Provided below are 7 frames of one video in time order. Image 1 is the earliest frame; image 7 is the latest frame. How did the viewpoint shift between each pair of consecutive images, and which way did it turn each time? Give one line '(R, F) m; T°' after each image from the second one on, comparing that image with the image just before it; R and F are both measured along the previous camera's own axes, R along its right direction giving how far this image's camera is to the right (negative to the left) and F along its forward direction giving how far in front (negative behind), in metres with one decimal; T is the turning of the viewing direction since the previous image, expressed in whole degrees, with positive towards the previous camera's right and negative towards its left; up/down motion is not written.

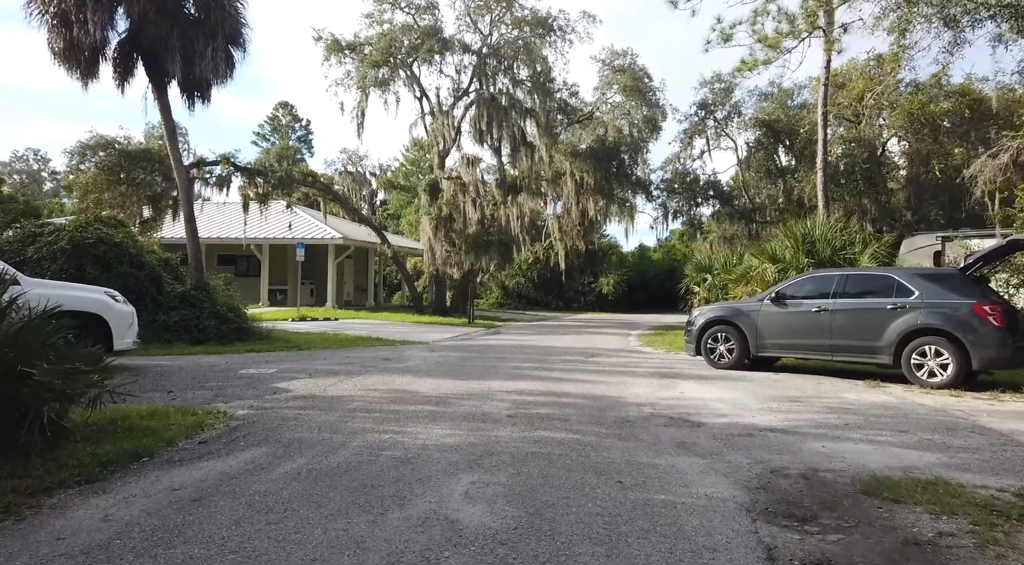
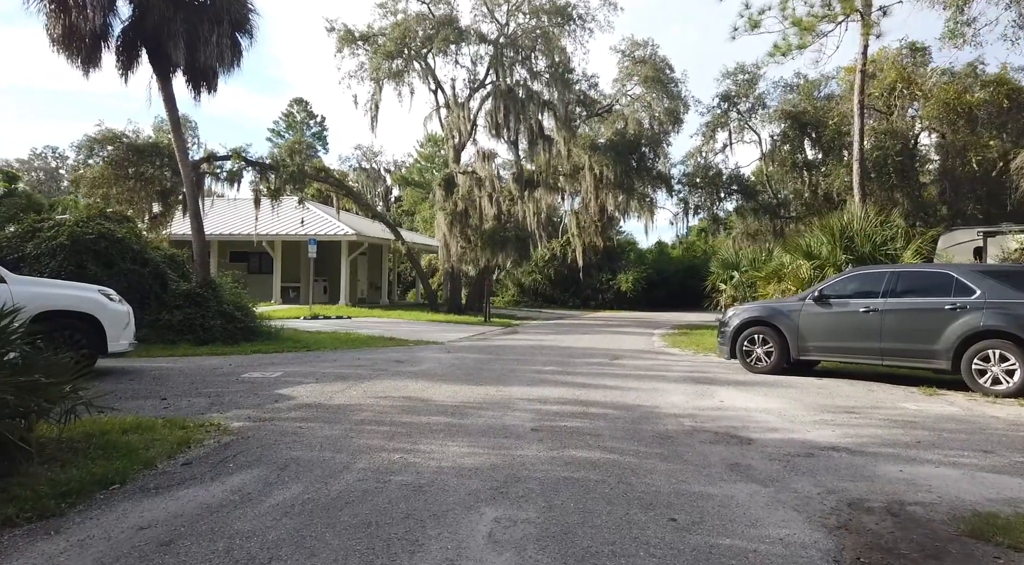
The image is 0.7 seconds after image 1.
(-0.1, +0.8) m; -1°
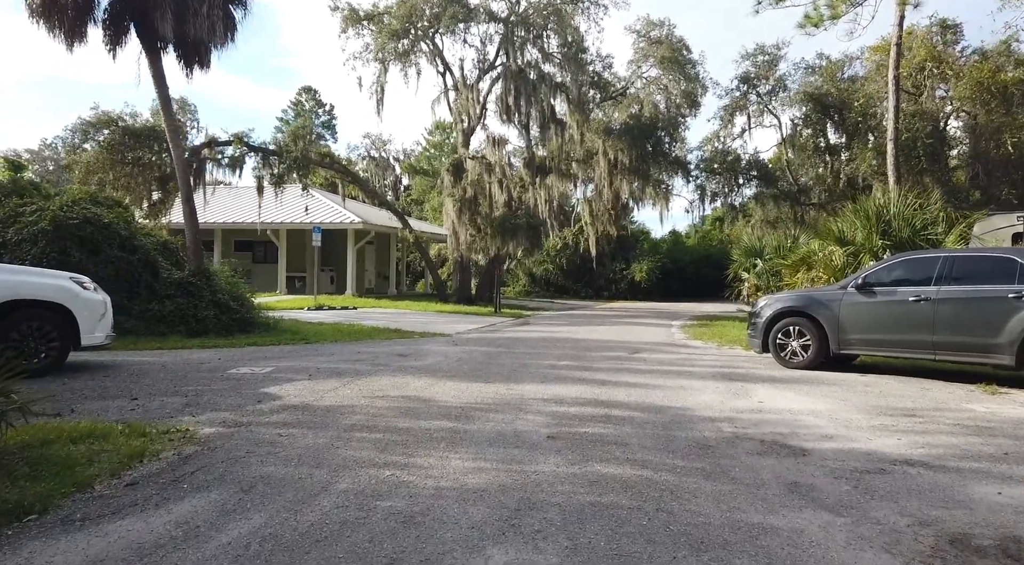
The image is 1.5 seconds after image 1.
(0.0, +1.0) m; -1°
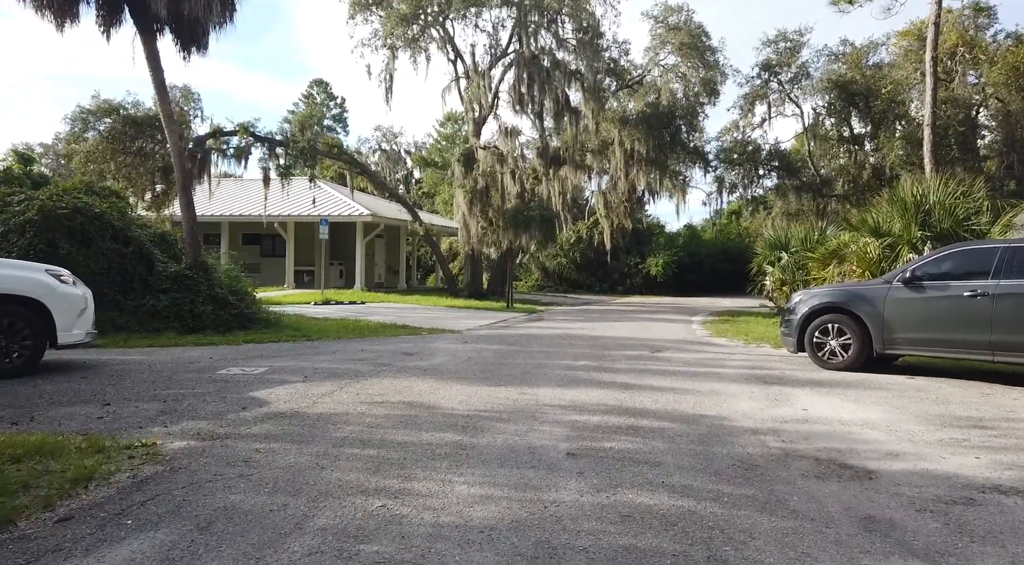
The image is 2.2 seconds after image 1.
(0.0, +0.8) m; -1°
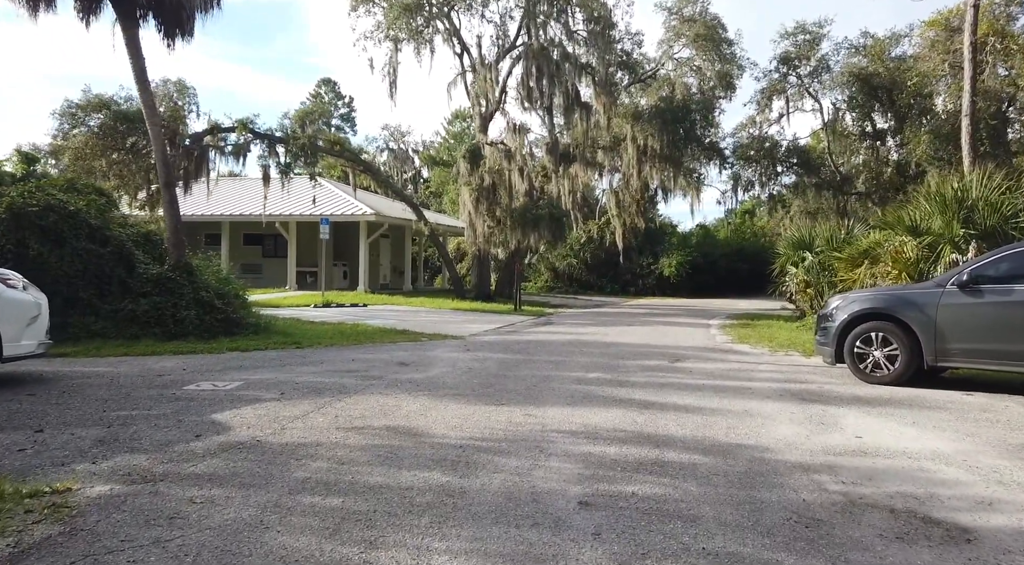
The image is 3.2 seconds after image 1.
(+0.1, +1.0) m; -1°
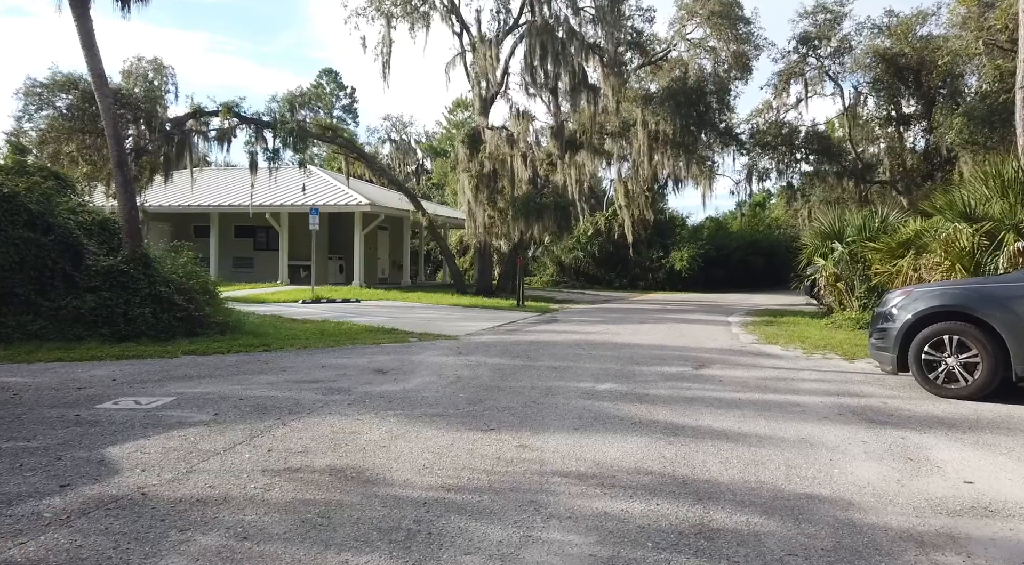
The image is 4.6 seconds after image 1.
(+0.1, +1.6) m; 0°
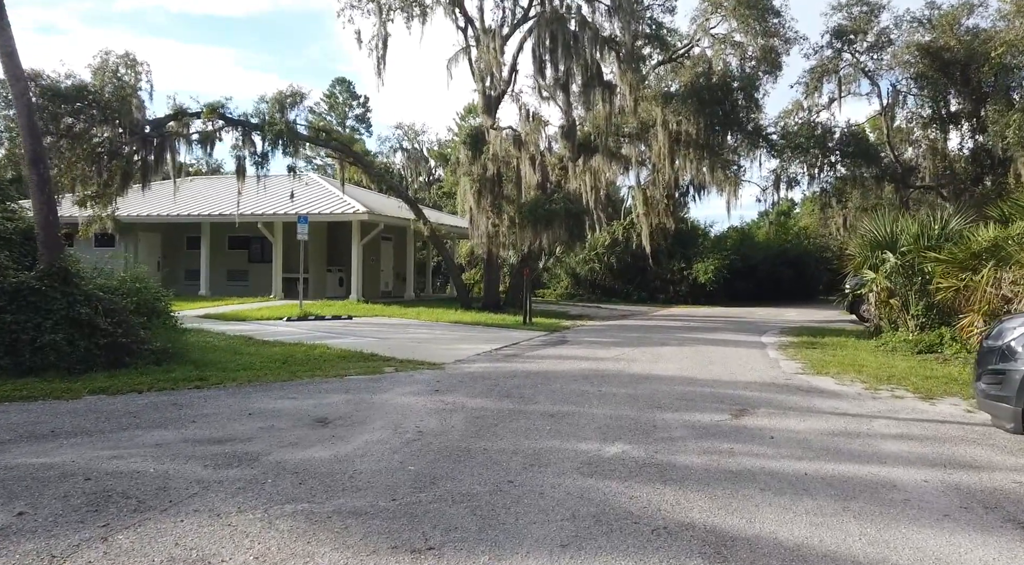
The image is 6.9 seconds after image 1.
(+0.3, +2.1) m; -1°
